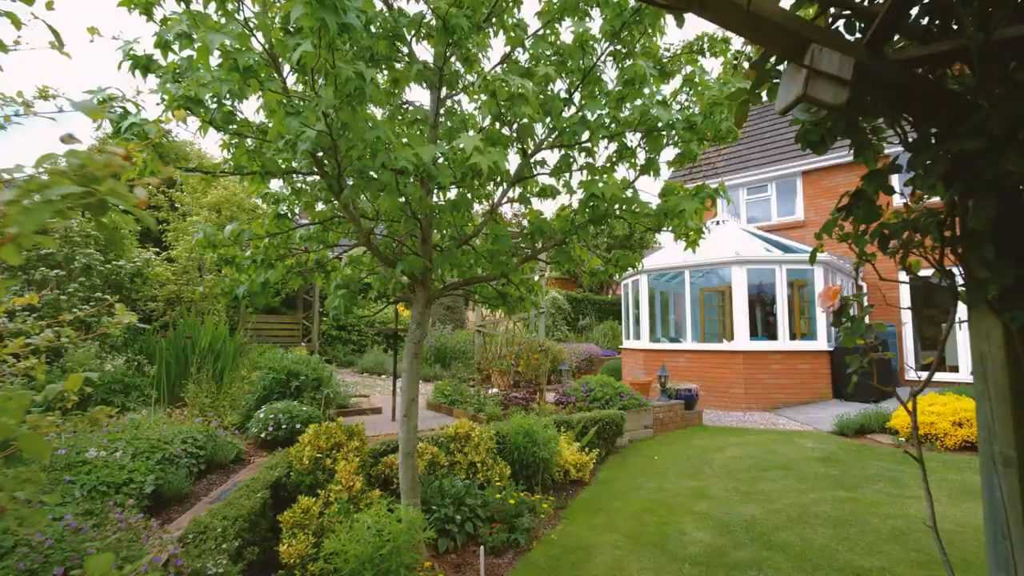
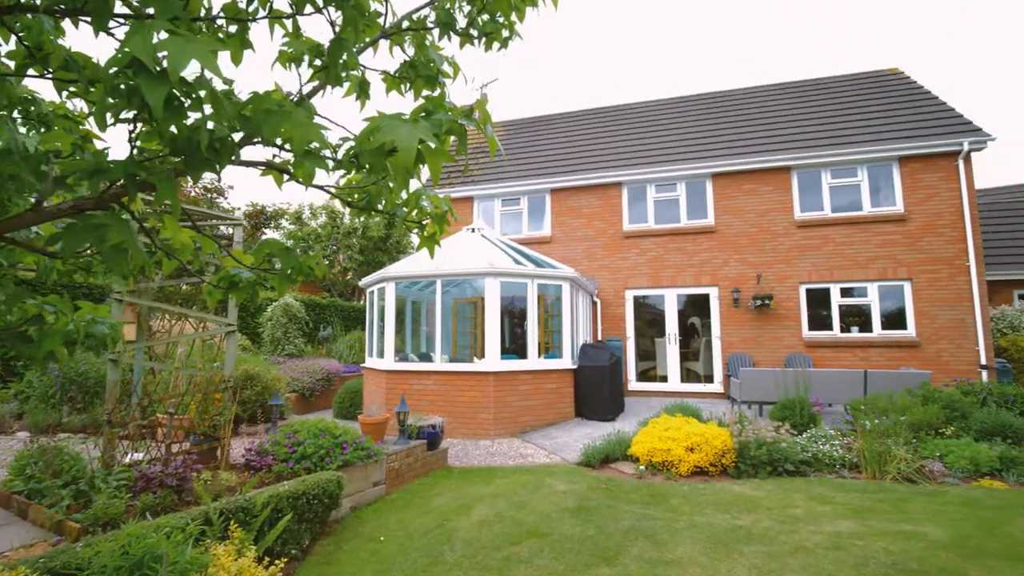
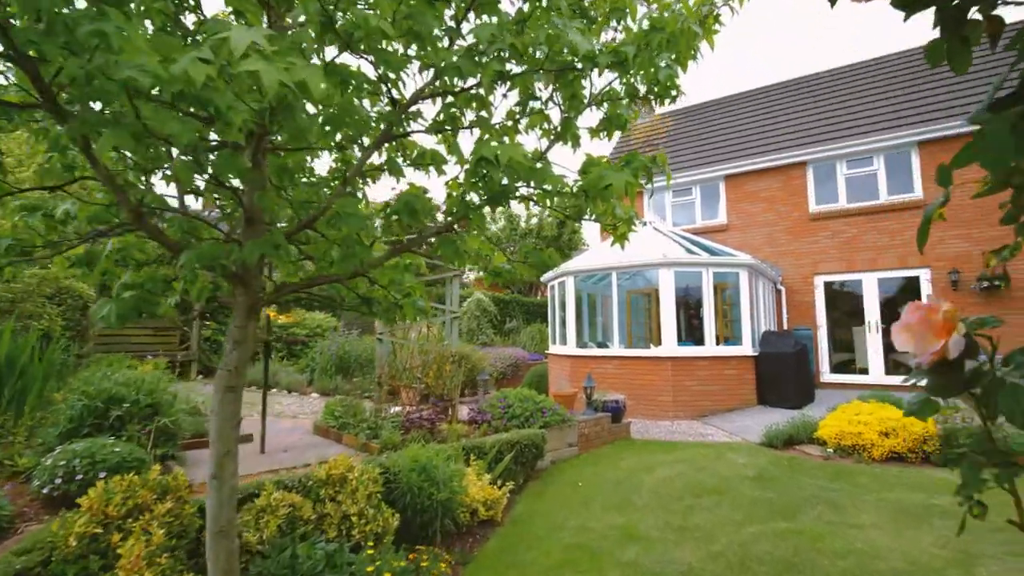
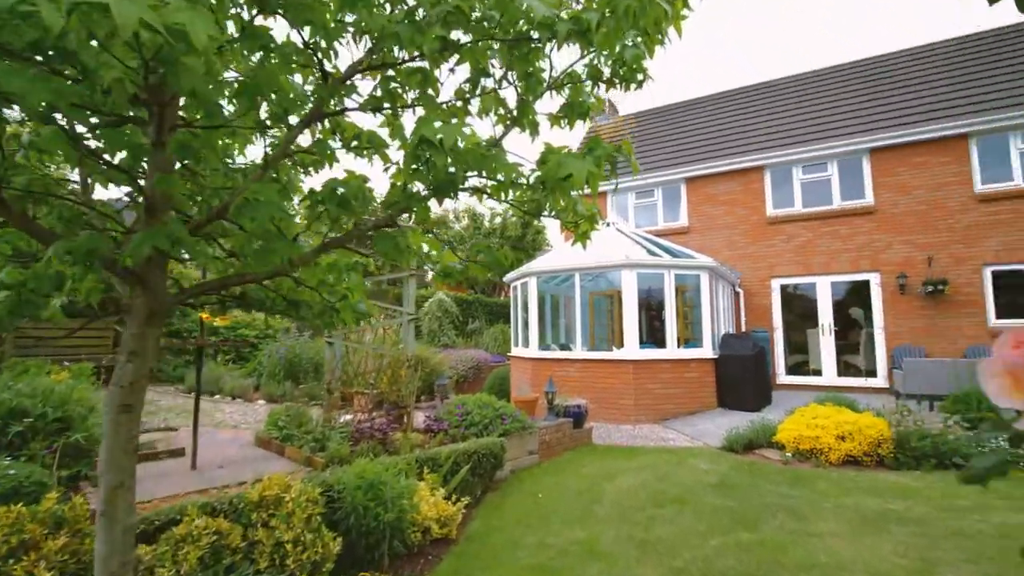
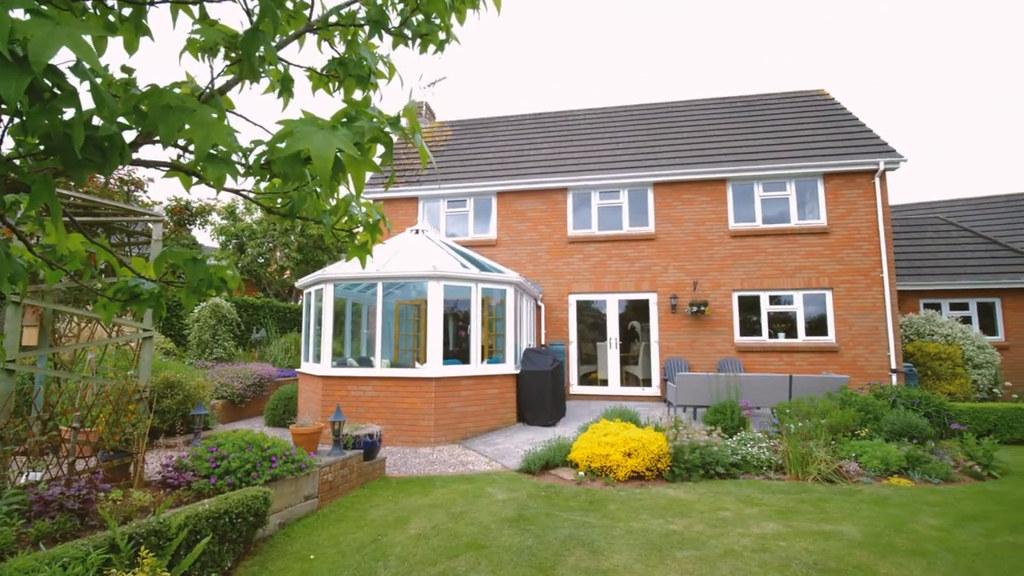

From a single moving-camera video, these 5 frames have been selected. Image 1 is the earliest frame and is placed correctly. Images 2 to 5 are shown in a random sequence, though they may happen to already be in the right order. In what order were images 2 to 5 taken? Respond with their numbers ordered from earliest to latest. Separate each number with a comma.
3, 4, 2, 5
